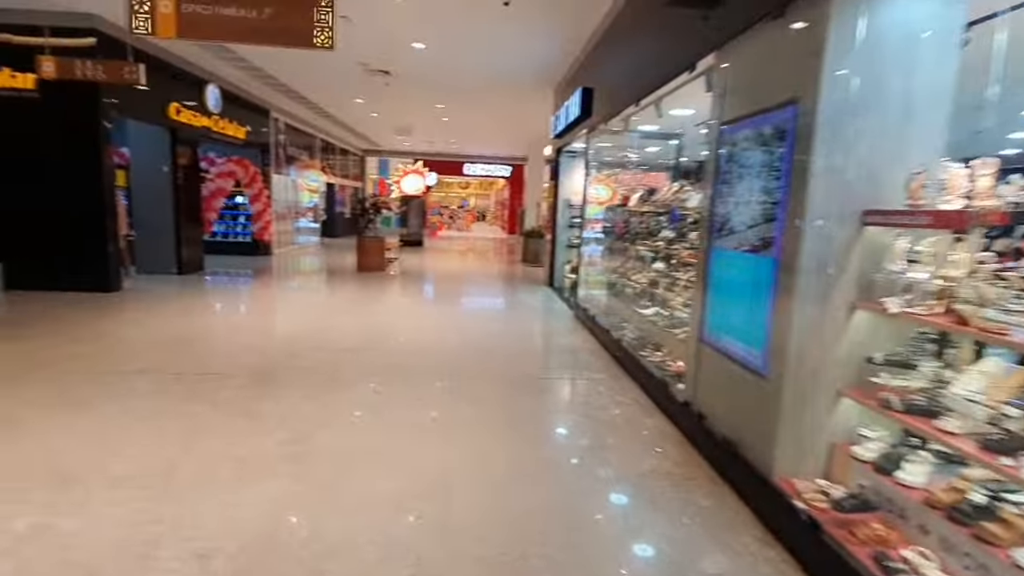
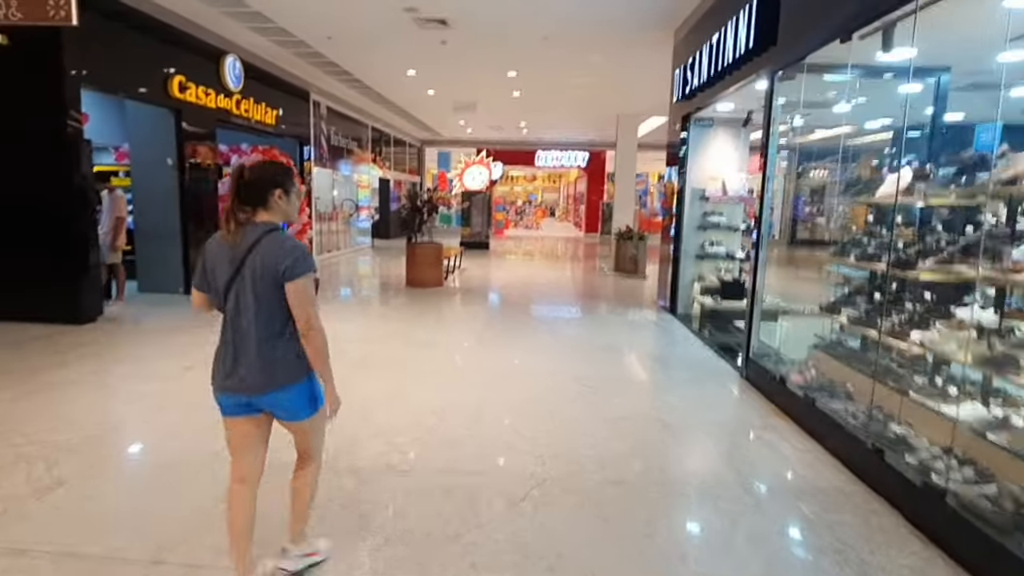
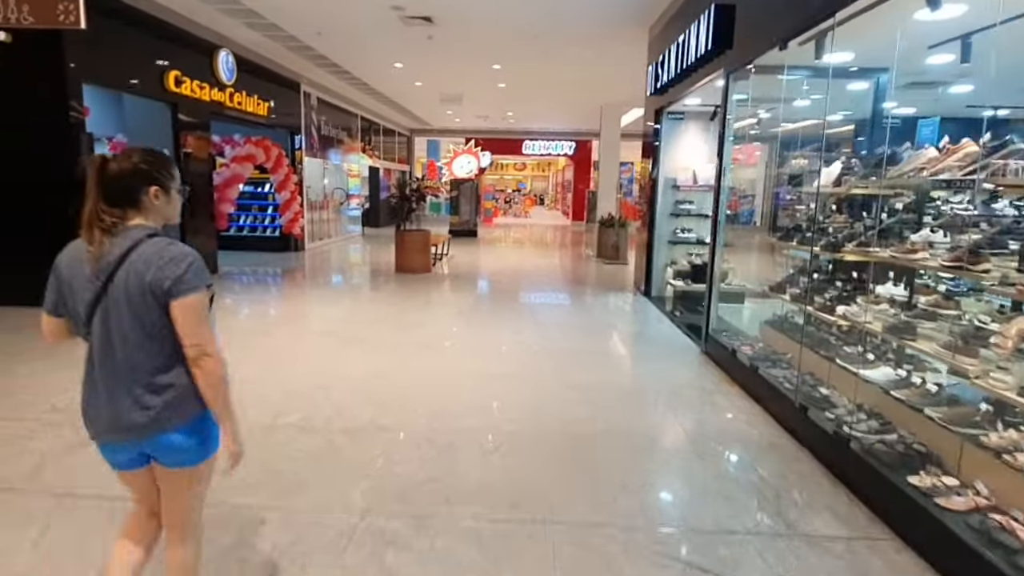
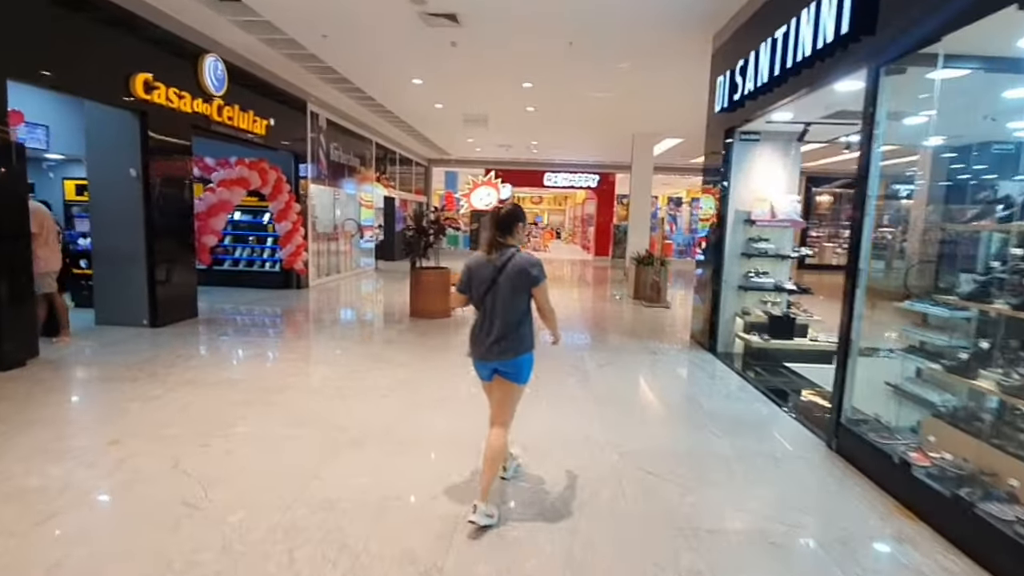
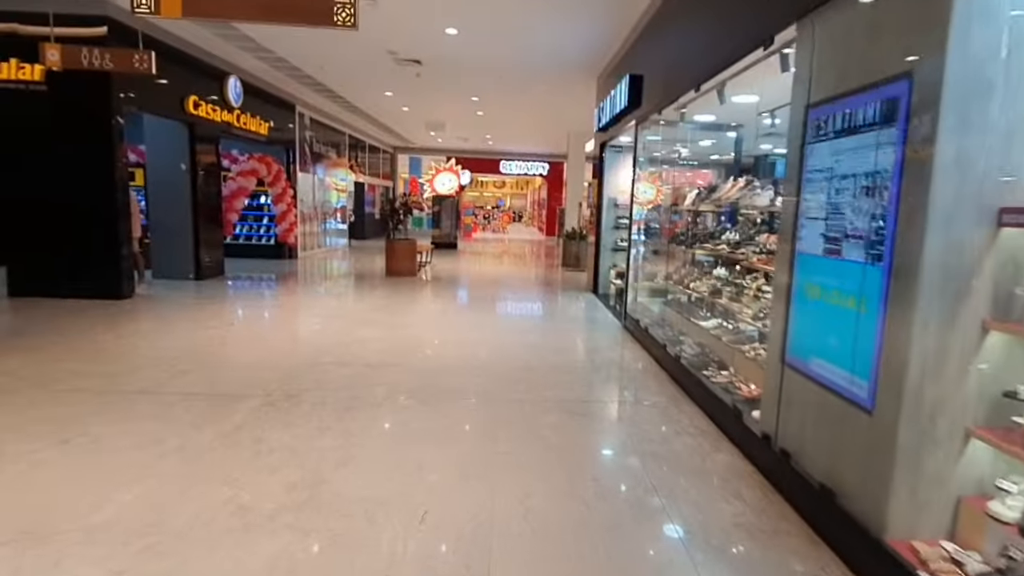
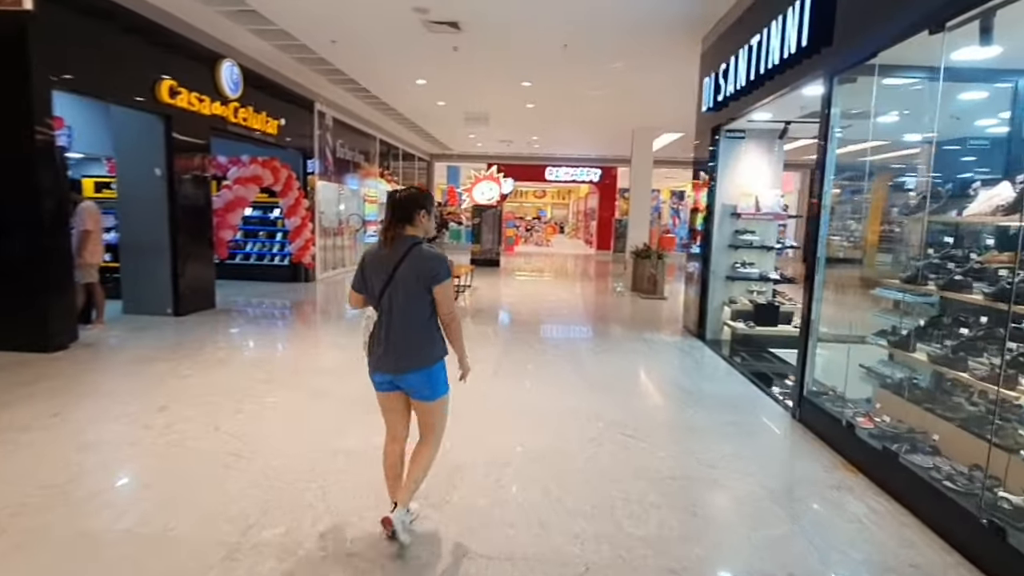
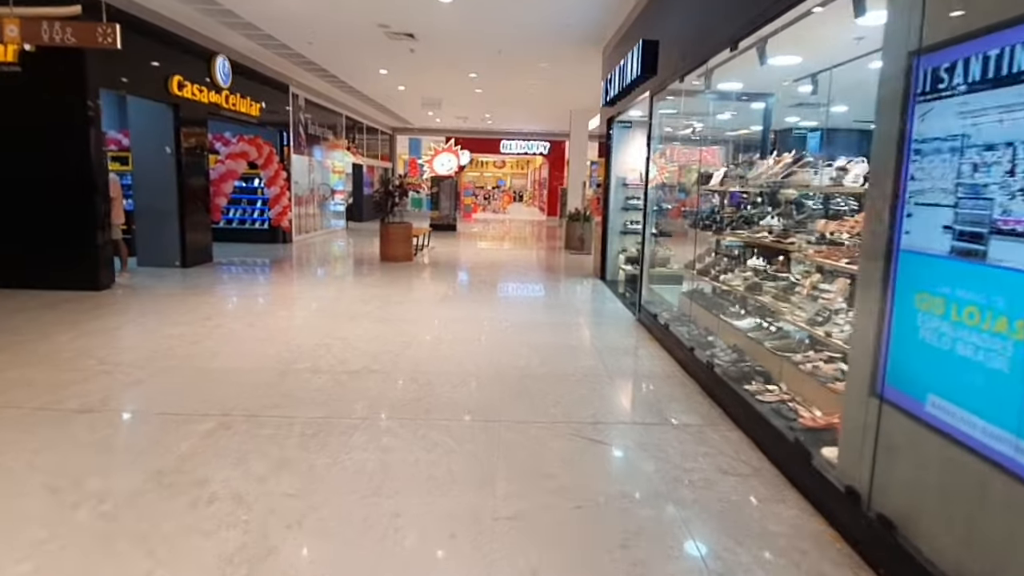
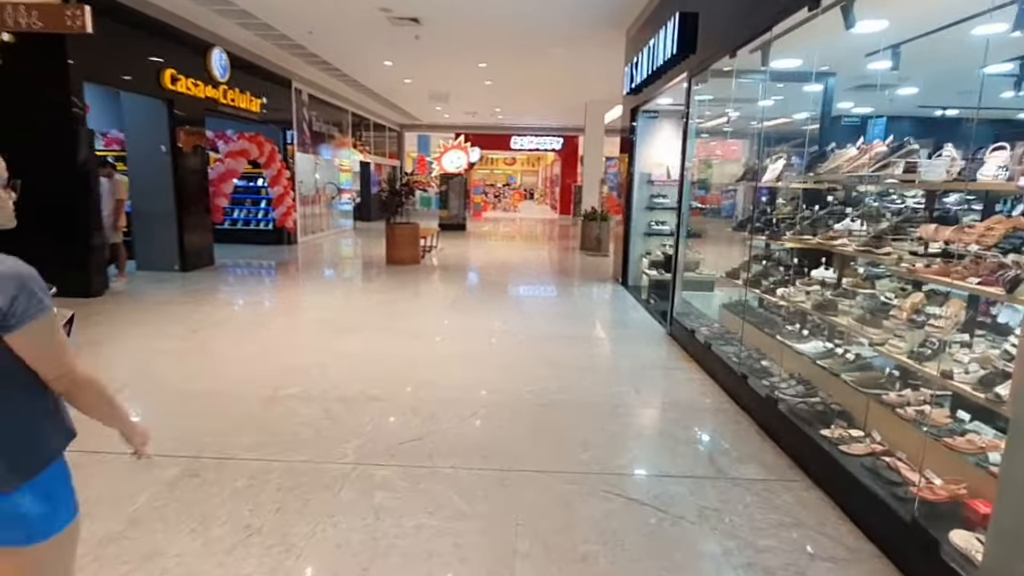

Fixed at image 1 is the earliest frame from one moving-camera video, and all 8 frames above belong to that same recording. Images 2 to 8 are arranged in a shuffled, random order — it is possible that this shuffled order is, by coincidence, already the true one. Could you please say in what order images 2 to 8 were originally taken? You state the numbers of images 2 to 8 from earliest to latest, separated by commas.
5, 7, 8, 3, 2, 6, 4
